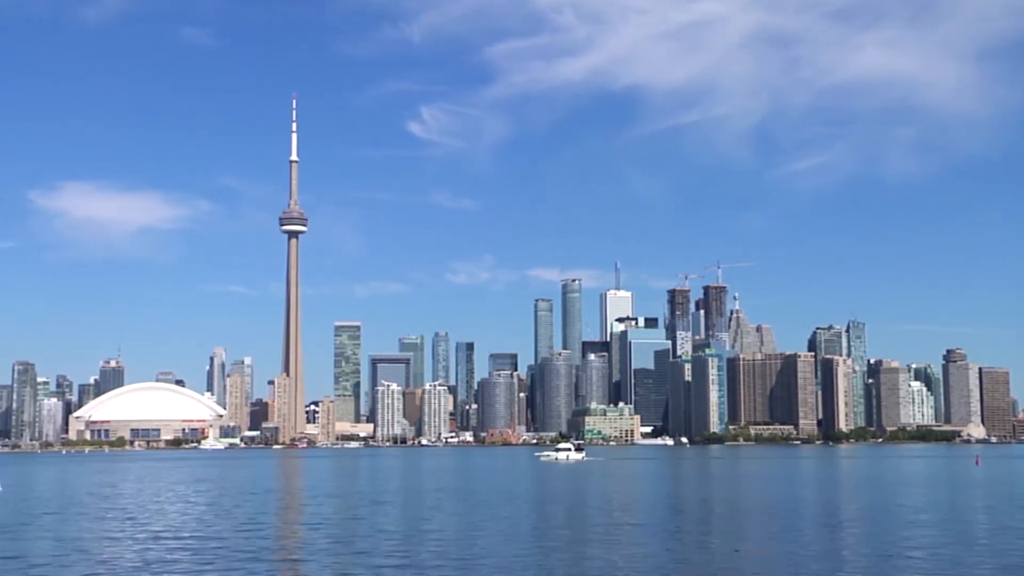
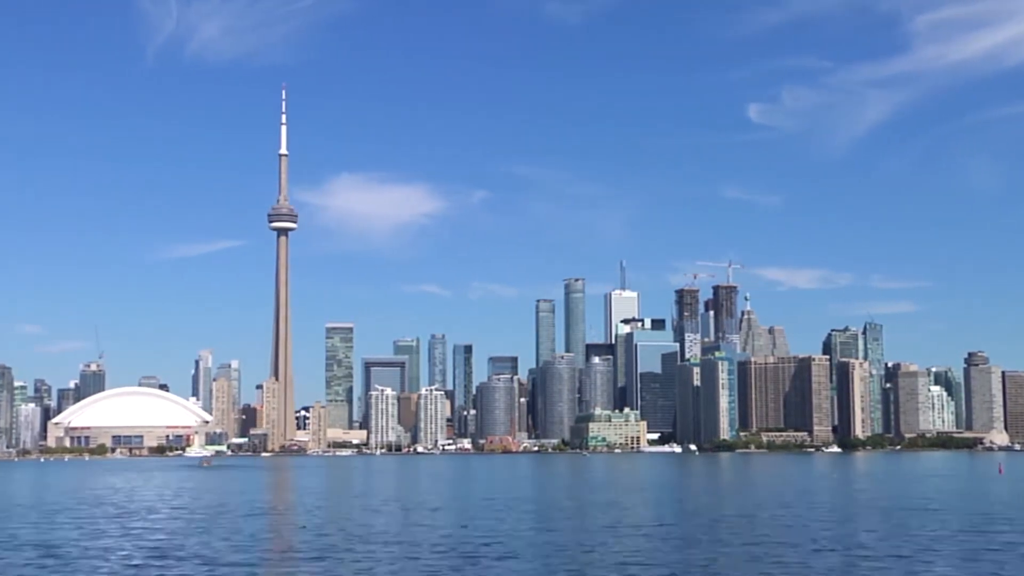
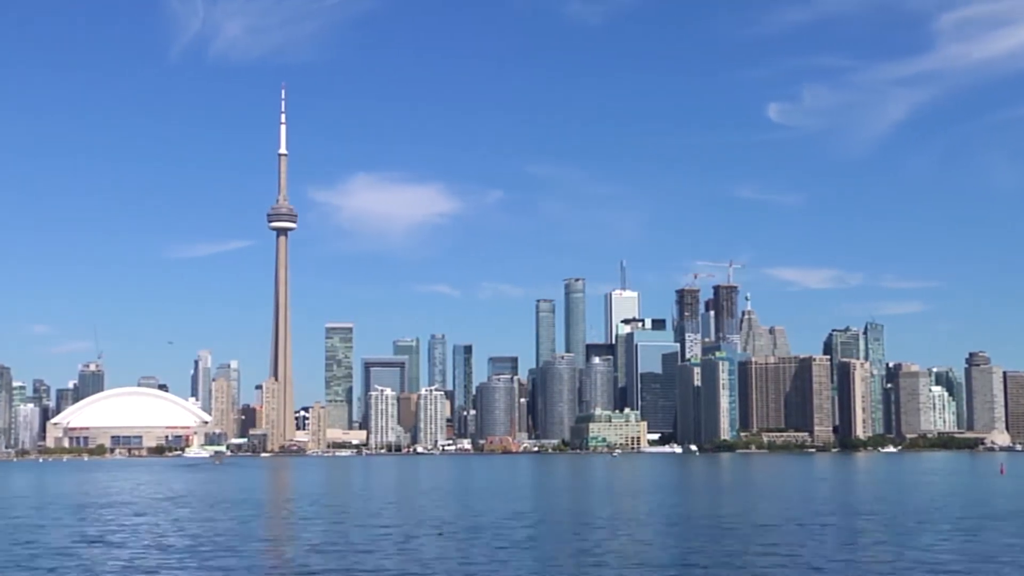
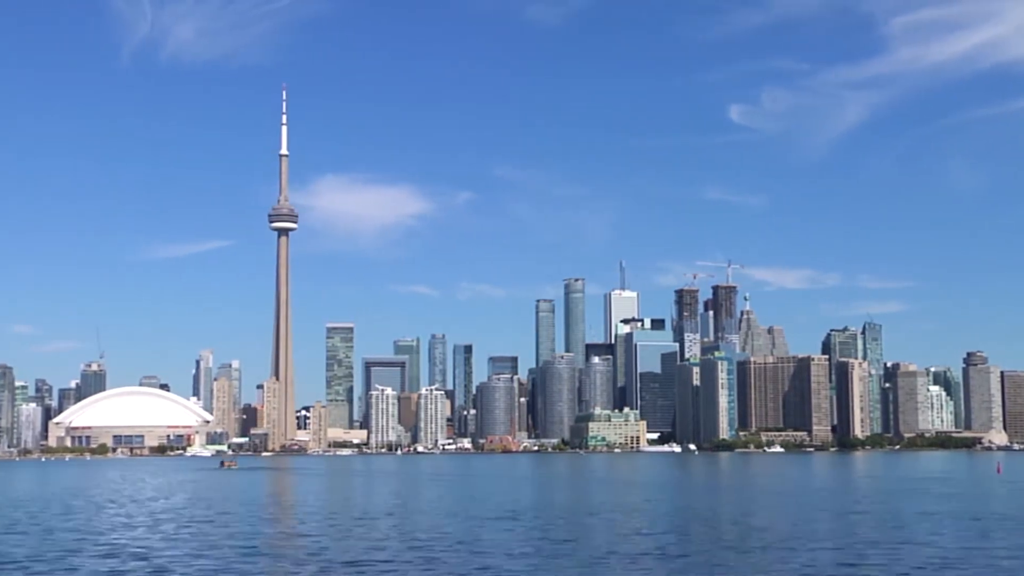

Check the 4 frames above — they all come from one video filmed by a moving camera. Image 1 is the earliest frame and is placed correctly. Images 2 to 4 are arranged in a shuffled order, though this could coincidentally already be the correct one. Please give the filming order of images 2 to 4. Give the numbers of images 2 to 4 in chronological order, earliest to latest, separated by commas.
4, 2, 3
